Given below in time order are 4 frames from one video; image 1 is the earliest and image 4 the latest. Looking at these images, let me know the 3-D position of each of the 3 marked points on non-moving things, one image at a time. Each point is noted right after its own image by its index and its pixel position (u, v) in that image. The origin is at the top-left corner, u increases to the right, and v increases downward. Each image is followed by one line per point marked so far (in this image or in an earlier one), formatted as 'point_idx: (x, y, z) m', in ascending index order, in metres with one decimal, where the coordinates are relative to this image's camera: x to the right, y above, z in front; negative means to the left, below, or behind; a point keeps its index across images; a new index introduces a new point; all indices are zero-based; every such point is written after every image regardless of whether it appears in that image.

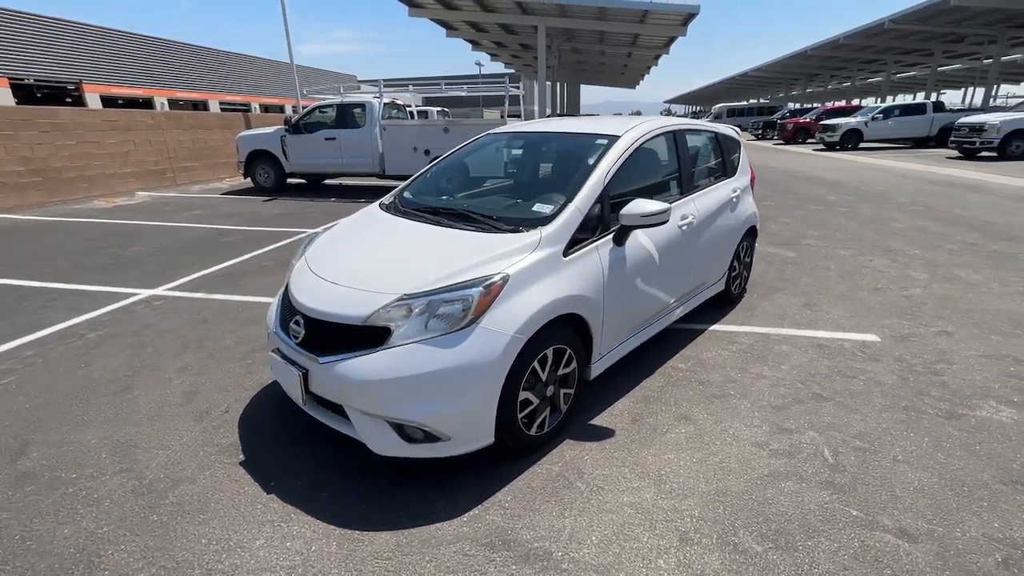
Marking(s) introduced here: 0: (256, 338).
0: (-2.2, -0.4, +4.1) m
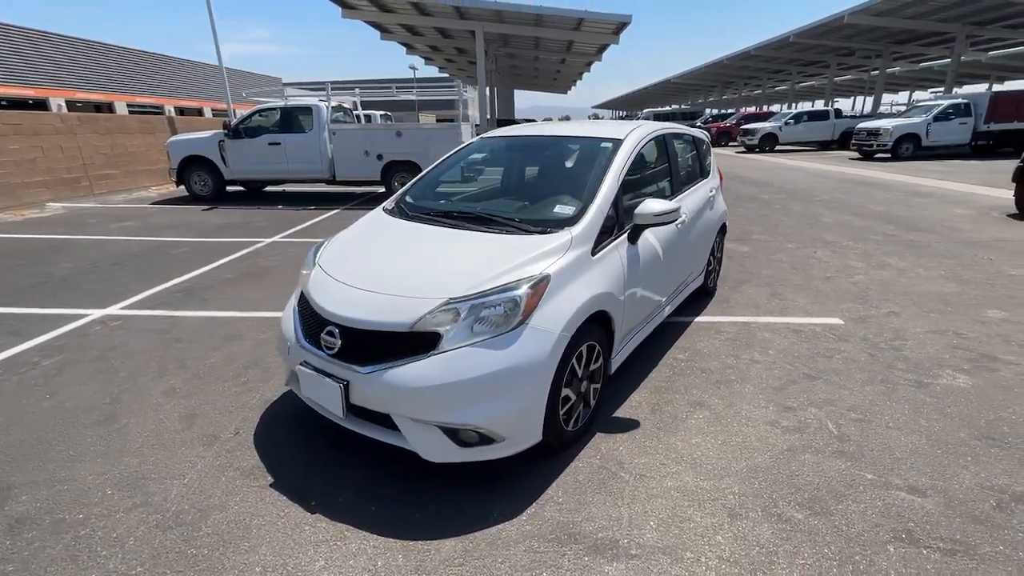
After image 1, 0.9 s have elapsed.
0: (-2.2, -0.6, +3.9) m
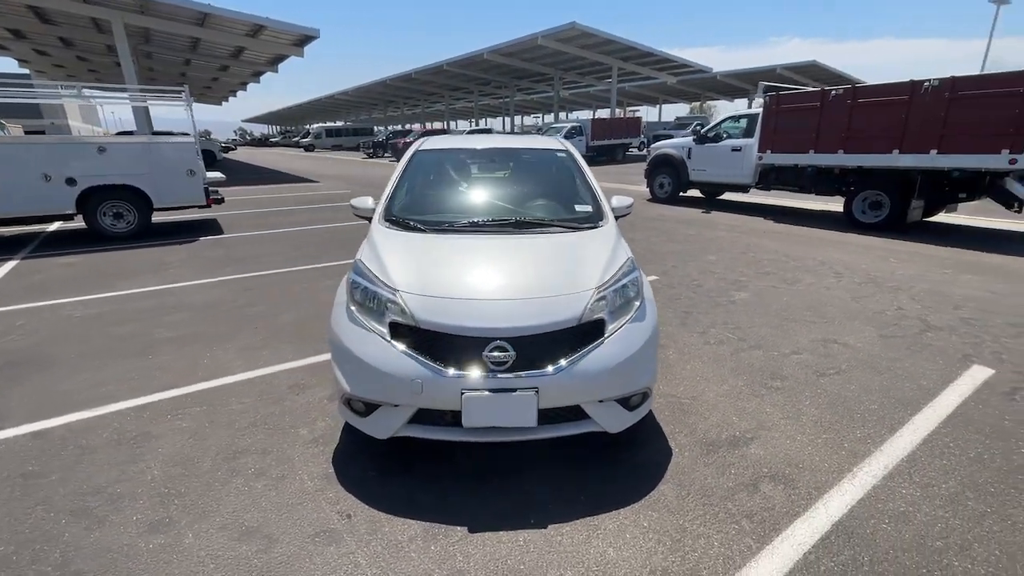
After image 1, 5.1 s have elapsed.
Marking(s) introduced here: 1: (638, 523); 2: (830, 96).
0: (-1.8, -1.0, +2.8) m
1: (+0.6, -1.1, +2.3) m
2: (+6.9, +4.1, +10.2) m
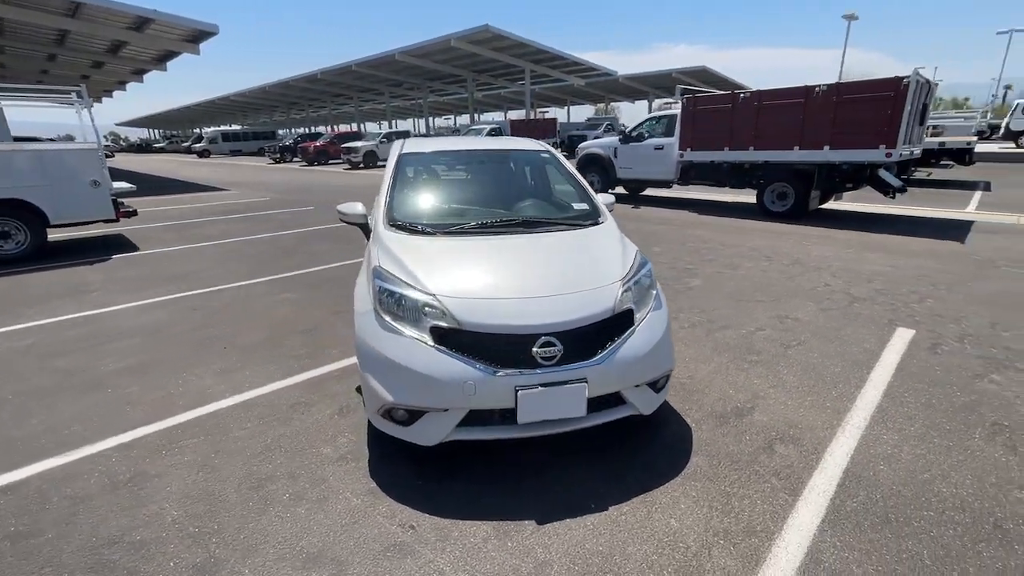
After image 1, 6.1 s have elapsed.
0: (-1.6, -1.0, +2.6) m
1: (+0.9, -1.1, +2.5) m
2: (+5.4, +4.5, +11.3) m
